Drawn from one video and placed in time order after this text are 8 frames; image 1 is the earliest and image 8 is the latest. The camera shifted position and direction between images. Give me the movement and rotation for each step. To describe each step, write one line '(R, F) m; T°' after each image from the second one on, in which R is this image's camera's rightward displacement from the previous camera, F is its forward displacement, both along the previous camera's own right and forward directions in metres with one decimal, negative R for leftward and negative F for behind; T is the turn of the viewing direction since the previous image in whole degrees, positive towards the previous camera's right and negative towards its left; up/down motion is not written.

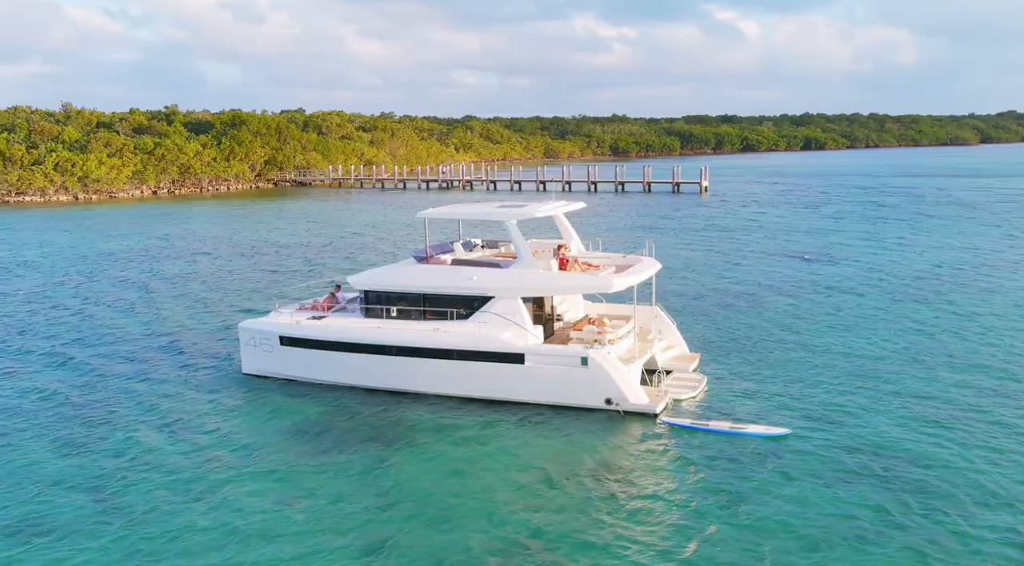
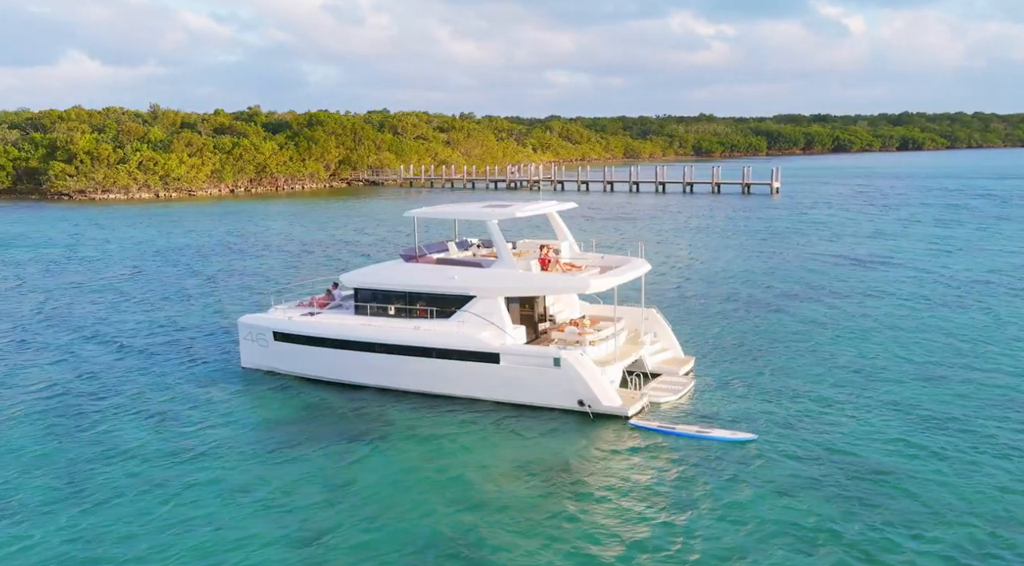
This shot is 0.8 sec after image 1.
(+1.3, +0.1) m; -4°
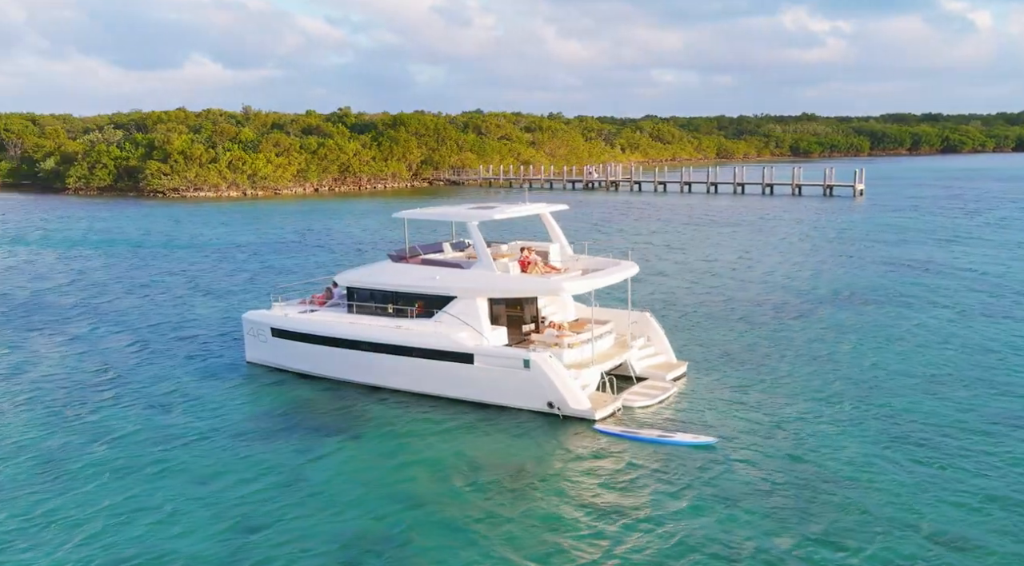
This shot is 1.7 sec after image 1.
(+1.4, 0.0) m; -5°
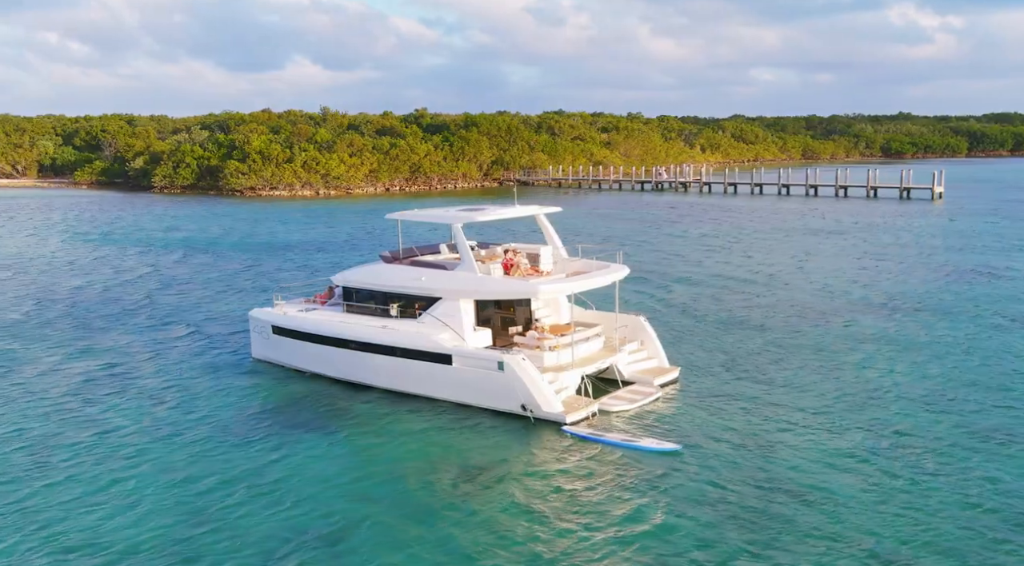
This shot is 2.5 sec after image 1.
(+1.3, 0.0) m; -4°
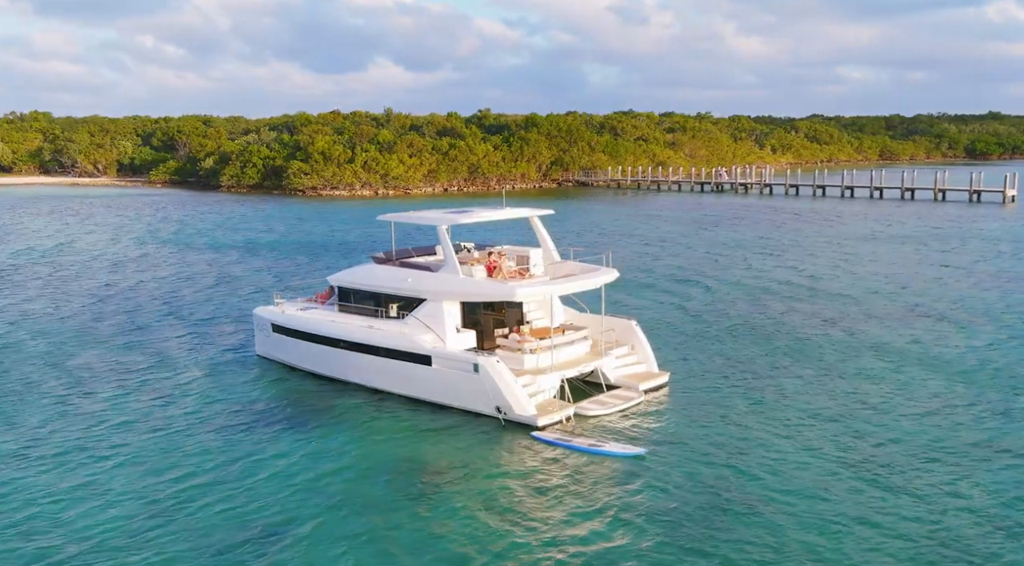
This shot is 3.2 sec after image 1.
(+1.1, 0.0) m; -4°
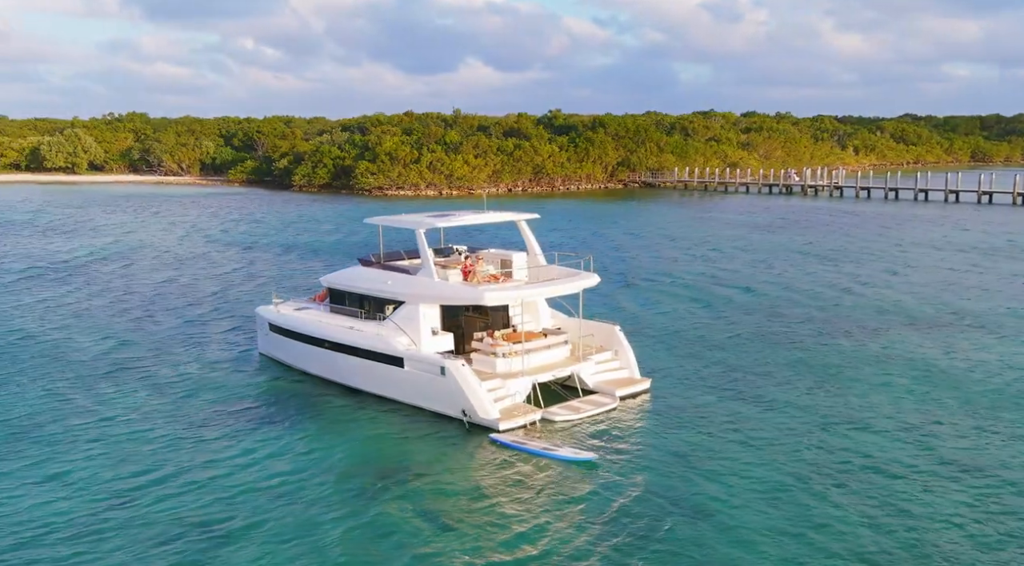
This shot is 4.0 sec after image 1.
(+1.4, 0.0) m; -4°
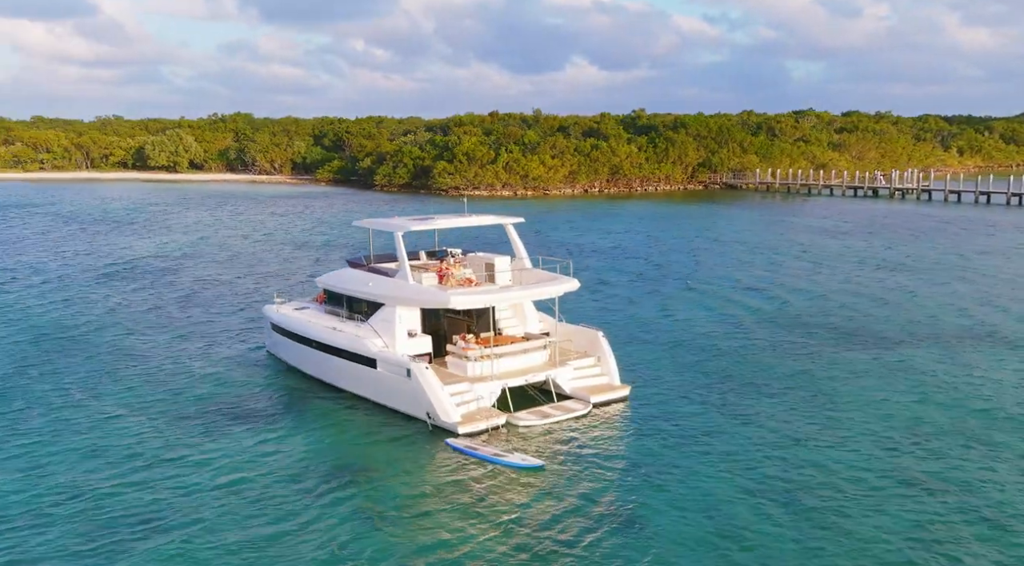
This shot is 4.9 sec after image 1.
(+1.6, 0.0) m; -5°
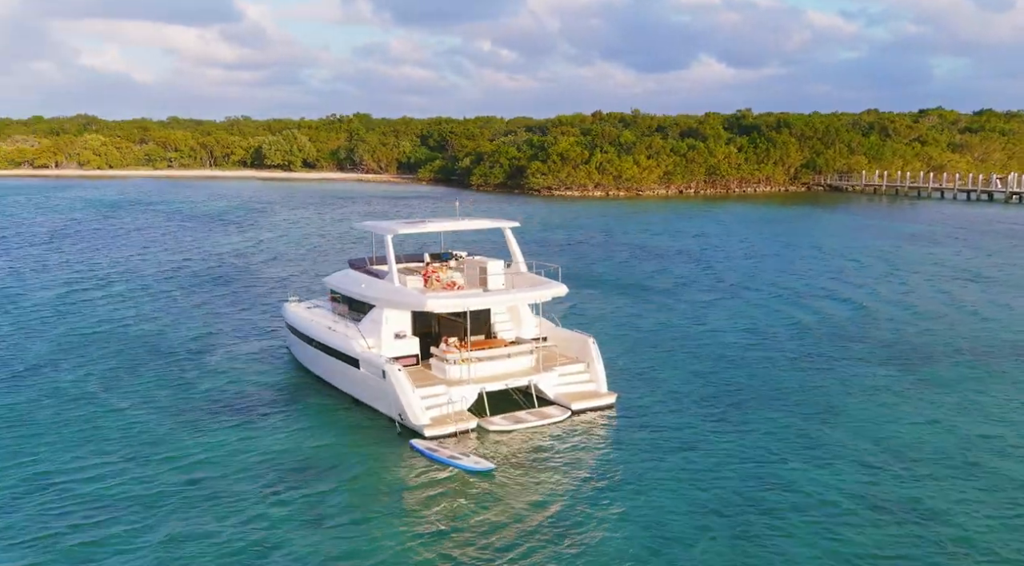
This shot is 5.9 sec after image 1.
(+1.8, 0.0) m; -6°
